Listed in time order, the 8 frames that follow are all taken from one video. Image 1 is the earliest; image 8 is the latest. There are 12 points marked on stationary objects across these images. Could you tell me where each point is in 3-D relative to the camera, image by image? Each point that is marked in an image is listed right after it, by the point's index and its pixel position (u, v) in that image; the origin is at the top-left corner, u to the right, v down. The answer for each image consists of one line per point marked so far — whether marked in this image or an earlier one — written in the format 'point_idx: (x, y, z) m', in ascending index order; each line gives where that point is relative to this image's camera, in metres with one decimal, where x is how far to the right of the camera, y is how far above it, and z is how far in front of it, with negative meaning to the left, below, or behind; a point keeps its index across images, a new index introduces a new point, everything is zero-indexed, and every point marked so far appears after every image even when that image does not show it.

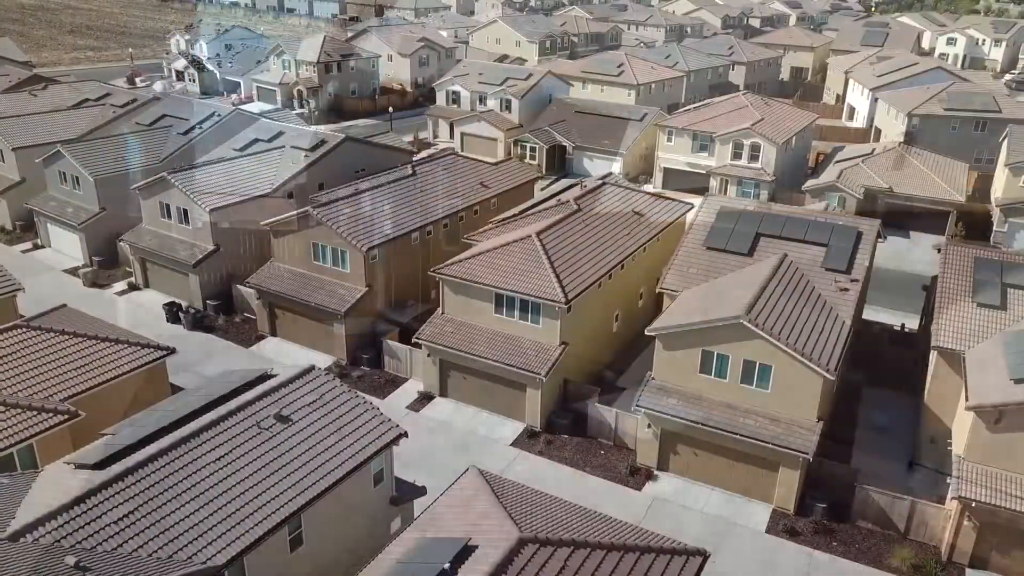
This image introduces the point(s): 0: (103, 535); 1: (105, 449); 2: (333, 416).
0: (-7.0, -4.2, +13.8) m
1: (-8.2, -3.2, +16.2) m
2: (-3.9, -2.8, +17.6) m
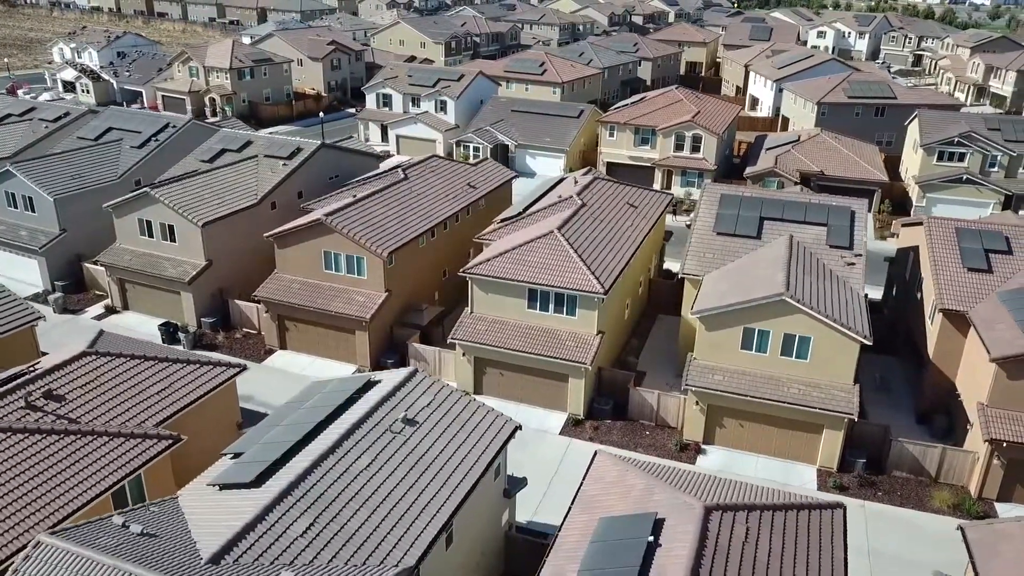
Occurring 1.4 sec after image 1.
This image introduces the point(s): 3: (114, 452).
0: (-3.7, -4.4, +13.8) m
1: (-5.3, -3.5, +15.9) m
2: (-1.3, -2.9, +18.0) m
3: (-8.3, -3.4, +16.9) m
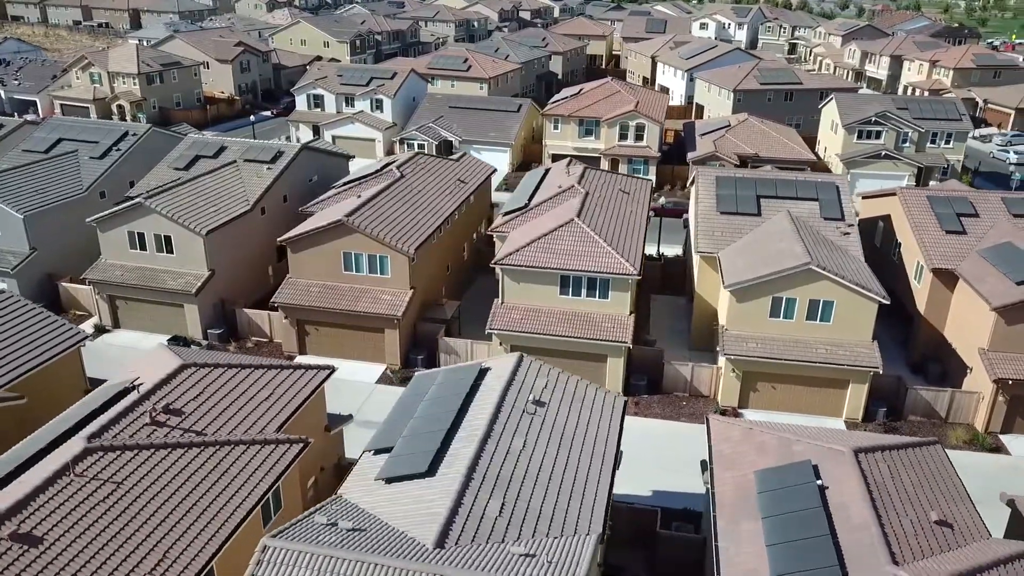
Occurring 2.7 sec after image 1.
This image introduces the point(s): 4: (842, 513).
0: (-0.2, -4.2, +14.3) m
1: (-2.2, -3.4, +16.2) m
2: (+1.4, -2.5, +18.8) m
3: (-5.3, -3.5, +16.8) m
4: (+5.9, -4.0, +14.4) m
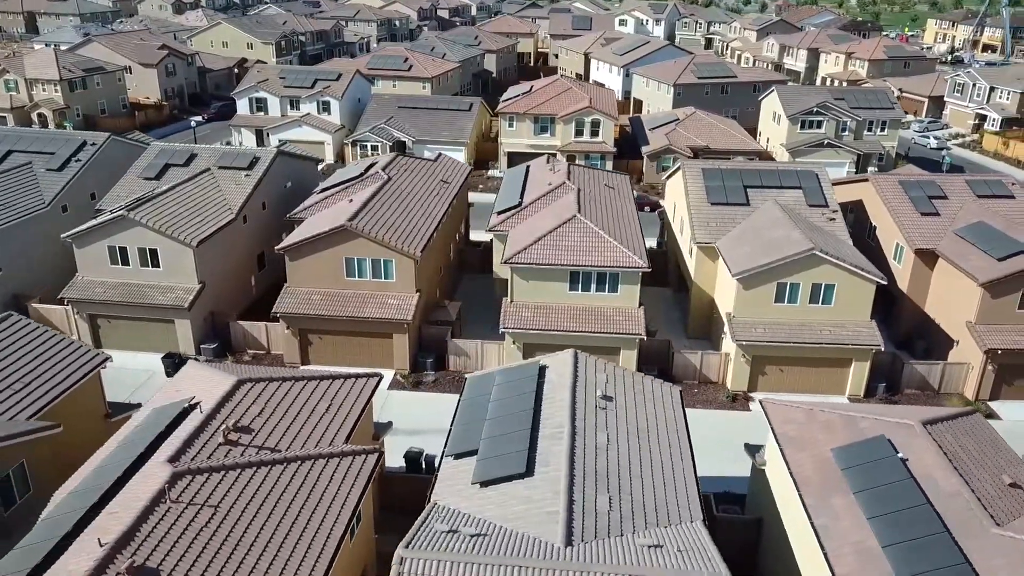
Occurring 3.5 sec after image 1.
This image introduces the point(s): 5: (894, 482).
0: (+1.8, -4.2, +14.5) m
1: (-0.3, -3.5, +16.1) m
2: (+2.9, -2.4, +19.1) m
3: (-3.5, -3.7, +16.4) m
4: (+7.9, -3.7, +15.2) m
5: (+7.3, -3.7, +15.3) m
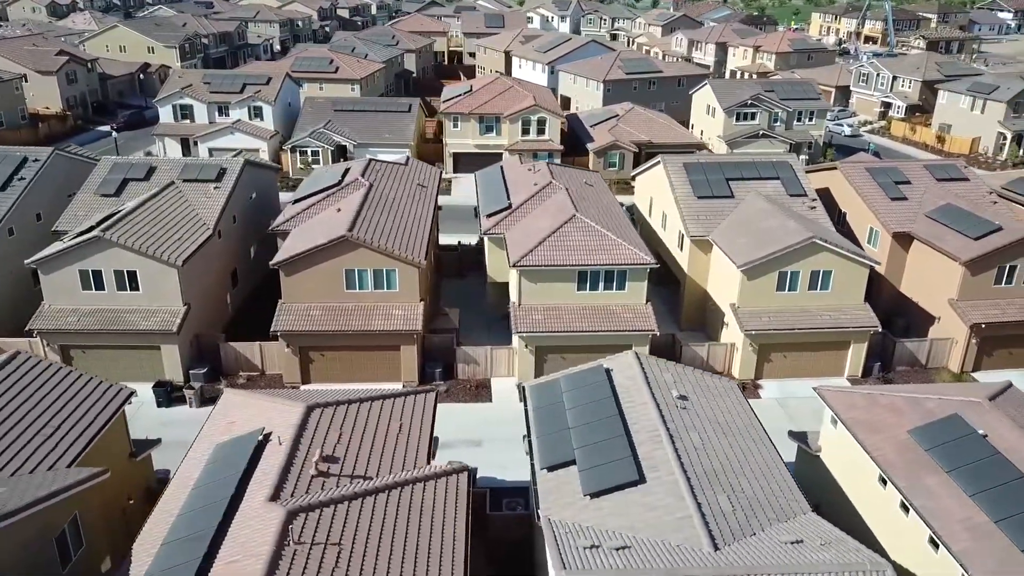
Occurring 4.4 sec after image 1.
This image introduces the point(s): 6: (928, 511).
0: (+4.1, -4.2, +14.5) m
1: (+1.7, -3.6, +15.9) m
2: (+4.4, -2.3, +19.2) m
3: (-1.4, -4.0, +15.7) m
4: (+10.0, -3.3, +16.0) m
5: (+9.4, -3.4, +16.0) m
6: (+8.1, -4.3, +15.6) m
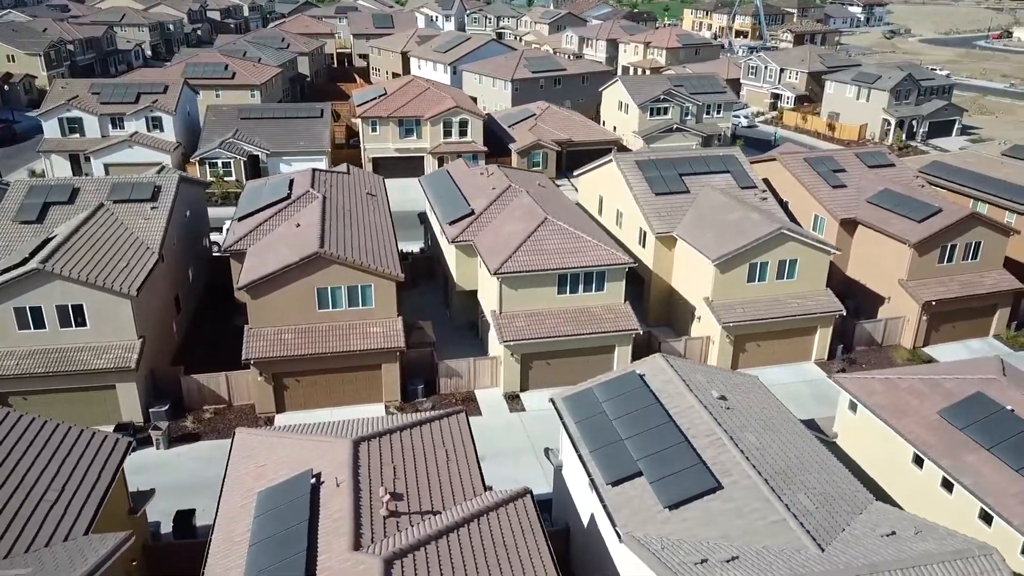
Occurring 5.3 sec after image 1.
0: (+5.7, -4.1, +14.6) m
1: (+3.1, -3.7, +15.6) m
2: (+5.2, -2.3, +19.3) m
3: (0.0, -4.3, +14.9) m
4: (+11.2, -2.9, +16.9) m
5: (+10.6, -3.0, +16.9) m
6: (+9.4, -4.0, +16.3) m
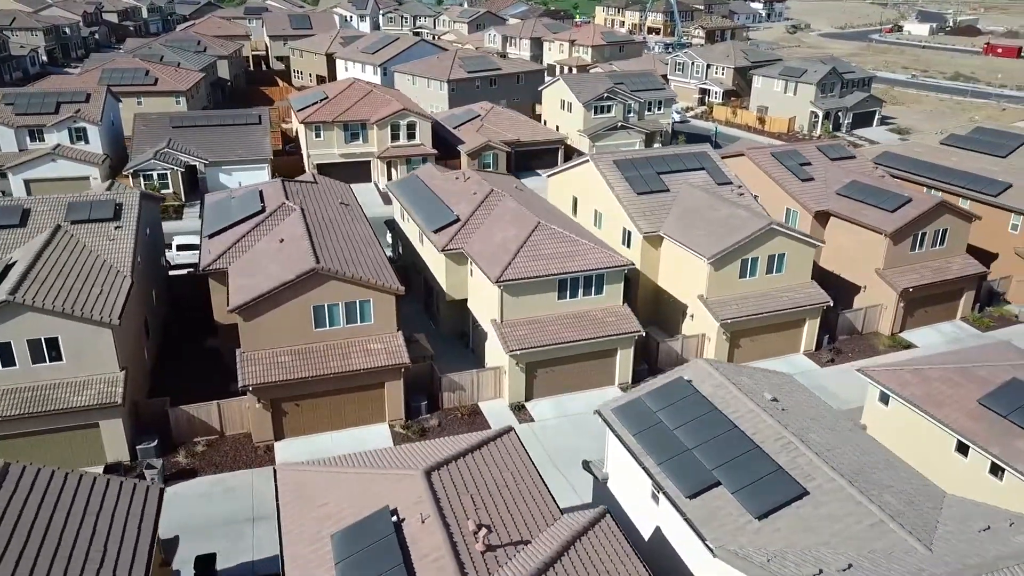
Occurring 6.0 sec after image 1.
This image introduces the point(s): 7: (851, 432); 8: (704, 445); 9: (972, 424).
0: (+7.3, -4.1, +14.6) m
1: (+4.6, -3.8, +15.3) m
2: (+6.2, -2.3, +19.2) m
3: (+1.6, -4.6, +14.3) m
4: (+12.5, -2.7, +17.5) m
5: (+11.9, -2.8, +17.4) m
6: (+10.8, -3.8, +16.7) m
7: (+7.5, -3.2, +17.9) m
8: (+4.0, -3.2, +16.7) m
9: (+10.4, -3.1, +18.3) m
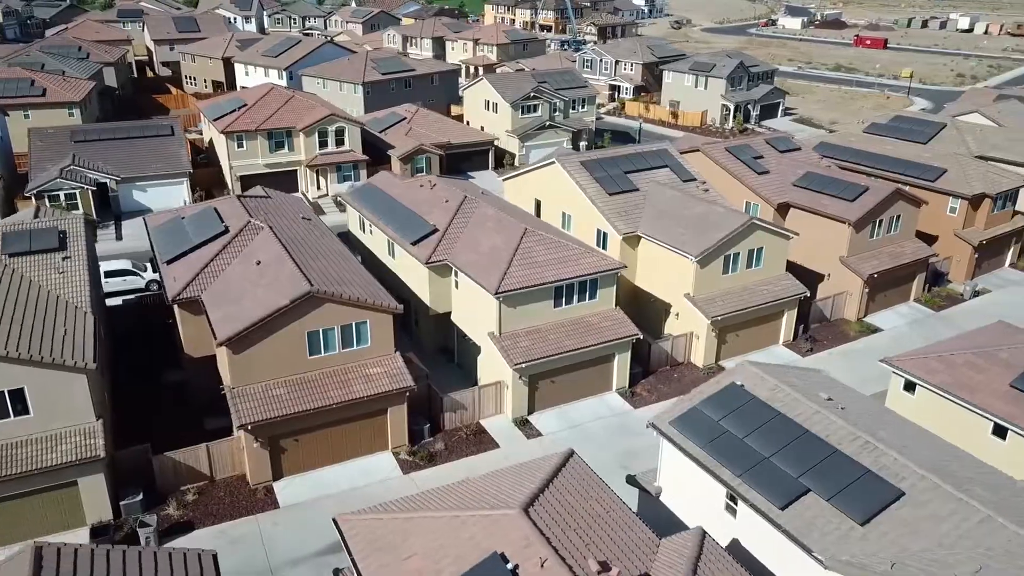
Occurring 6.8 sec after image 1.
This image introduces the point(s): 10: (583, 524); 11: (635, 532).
0: (+9.1, -4.0, +14.7) m
1: (+6.3, -3.8, +15.0) m
2: (+7.3, -2.3, +19.1) m
3: (+3.6, -4.8, +13.7) m
4: (+13.7, -2.2, +18.4) m
5: (+13.1, -2.4, +18.2) m
6: (+12.3, -3.5, +17.3) m
7: (+8.8, -3.0, +18.0) m
8: (+5.4, -3.3, +16.3) m
9: (+11.6, -2.8, +18.8) m
10: (+1.2, -4.1, +14.2) m
11: (+2.2, -4.4, +14.6) m
